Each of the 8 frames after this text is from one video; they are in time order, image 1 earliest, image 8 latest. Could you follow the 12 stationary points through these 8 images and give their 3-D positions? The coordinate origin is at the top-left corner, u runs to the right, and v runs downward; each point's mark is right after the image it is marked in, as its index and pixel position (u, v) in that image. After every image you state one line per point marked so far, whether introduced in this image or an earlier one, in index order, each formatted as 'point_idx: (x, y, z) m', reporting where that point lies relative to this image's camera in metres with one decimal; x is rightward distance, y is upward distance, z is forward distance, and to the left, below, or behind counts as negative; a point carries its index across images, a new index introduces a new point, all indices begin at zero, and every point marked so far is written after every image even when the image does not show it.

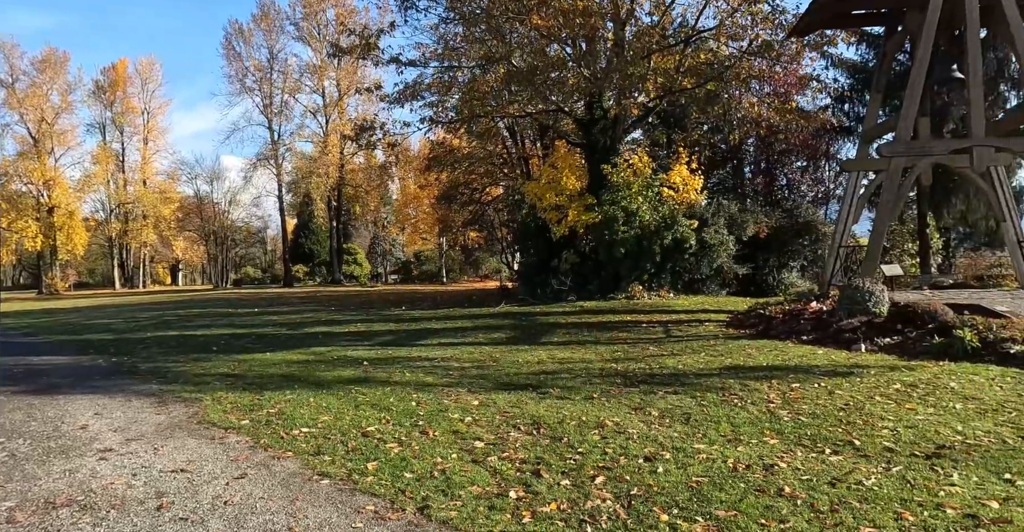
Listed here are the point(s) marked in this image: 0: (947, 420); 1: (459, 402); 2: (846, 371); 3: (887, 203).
0: (+4.0, -1.4, +6.8) m
1: (-0.6, -1.6, +9.1) m
2: (+4.2, -1.3, +9.3) m
3: (+7.0, +1.2, +14.1) m
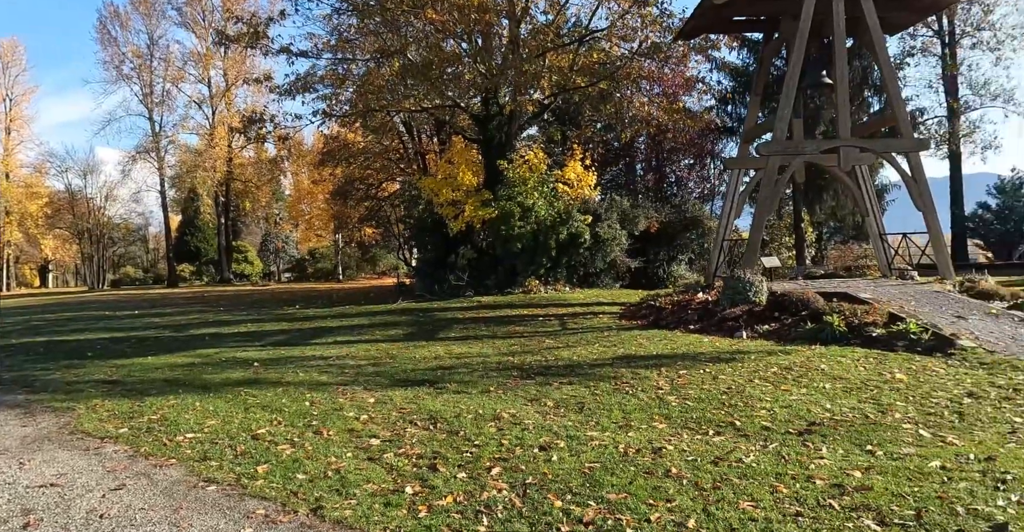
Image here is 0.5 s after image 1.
0: (+3.0, -1.3, +7.3) m
1: (-1.9, -1.6, +8.9) m
2: (+2.9, -1.2, +9.8) m
3: (+5.0, +1.3, +14.9) m
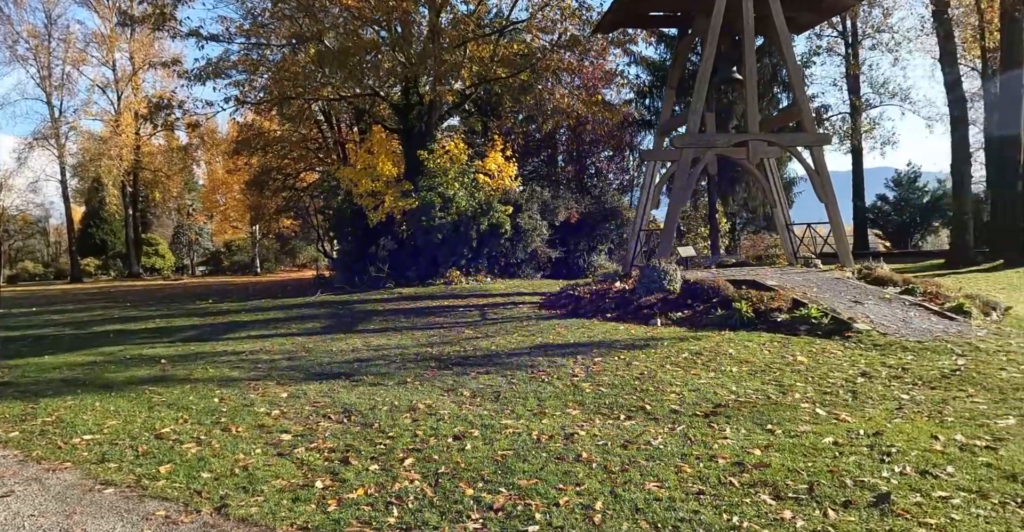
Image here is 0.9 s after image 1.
0: (+2.1, -1.2, +7.6) m
1: (-2.8, -1.5, +8.7) m
2: (+1.8, -1.1, +10.1) m
3: (+3.4, +1.6, +15.3) m
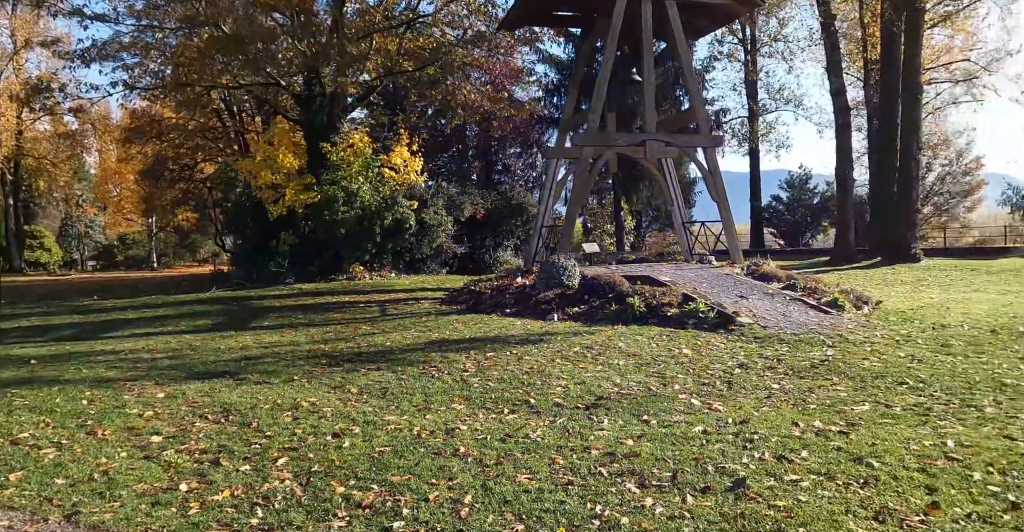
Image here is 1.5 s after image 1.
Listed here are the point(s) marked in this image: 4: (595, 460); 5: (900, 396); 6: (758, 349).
0: (+1.0, -1.1, +7.7) m
1: (-4.1, -1.4, +8.2) m
2: (+0.4, -1.0, +10.1) m
3: (+1.4, +1.6, +15.6) m
4: (+0.6, -1.3, +5.0) m
5: (+3.3, -1.1, +6.4) m
6: (+2.9, -1.0, +8.9) m
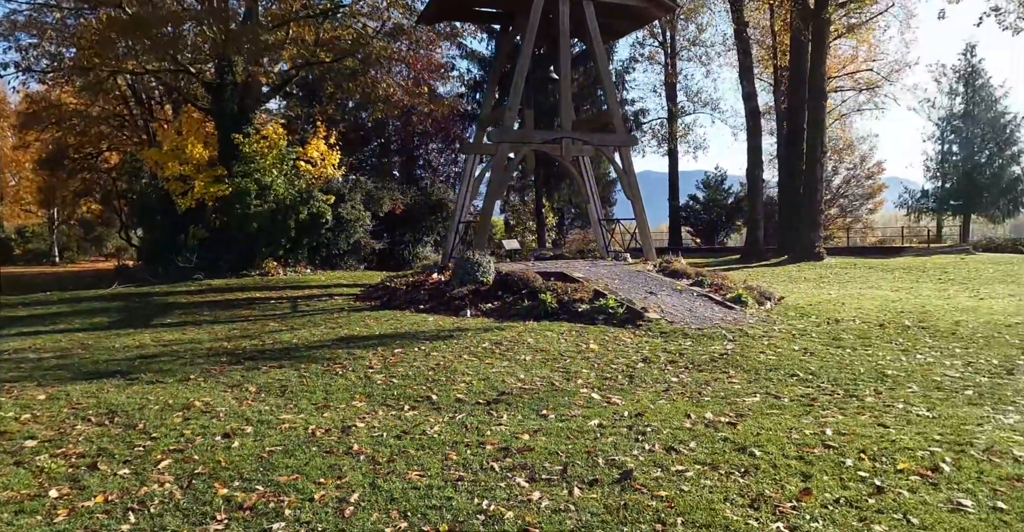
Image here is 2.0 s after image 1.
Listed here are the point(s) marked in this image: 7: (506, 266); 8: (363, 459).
0: (0.0, -1.1, +7.7) m
1: (-5.1, -1.3, +7.7) m
2: (-0.8, -0.9, +10.1) m
3: (-0.4, +1.7, +15.5) m
4: (-0.2, -1.3, +5.0) m
5: (+2.4, -1.1, +6.6) m
6: (+1.8, -0.9, +9.1) m
7: (-0.1, 0.0, +14.6) m
8: (-1.0, -1.3, +5.1) m
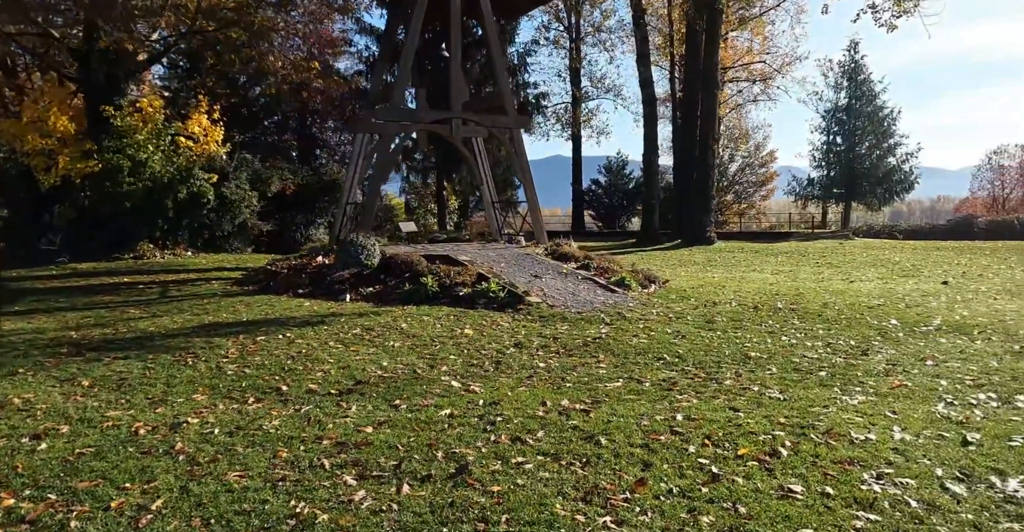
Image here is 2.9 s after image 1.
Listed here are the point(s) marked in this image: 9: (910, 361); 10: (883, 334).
0: (-1.3, -0.9, +7.3) m
1: (-6.4, -1.2, +6.8) m
2: (-2.4, -0.7, +9.6) m
3: (-2.6, +2.1, +15.0) m
4: (-1.2, -1.1, +4.6) m
5: (+1.2, -0.9, +6.5) m
6: (+0.3, -0.7, +8.9) m
7: (-2.2, +0.3, +14.1) m
8: (-2.0, -1.2, +4.6) m
9: (+3.5, -0.8, +6.6) m
10: (+4.0, -0.7, +8.0) m
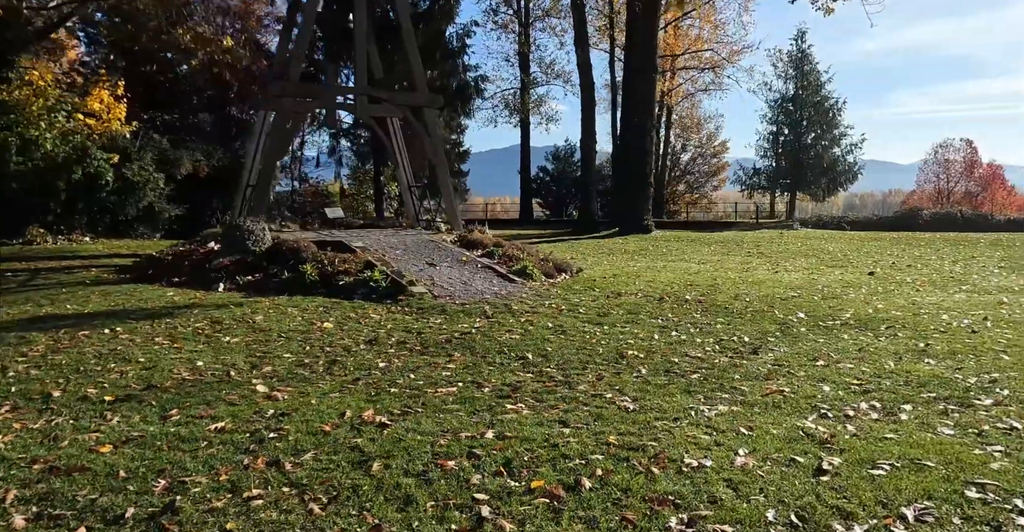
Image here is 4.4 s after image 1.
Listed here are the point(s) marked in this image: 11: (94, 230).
0: (-2.6, -0.8, +6.3) m
1: (-7.7, -1.0, +5.5) m
2: (-3.8, -0.5, +8.5) m
3: (-4.3, +2.3, +13.8) m
4: (-2.4, -1.0, +3.6) m
5: (-0.1, -0.8, +5.6) m
6: (-1.1, -0.6, +7.9) m
7: (-3.9, +0.5, +13.0) m
8: (-3.2, -1.1, +3.5) m
9: (+2.2, -0.7, +5.8) m
10: (+2.6, -0.6, +7.2) m
11: (-10.5, +0.9, +18.9) m
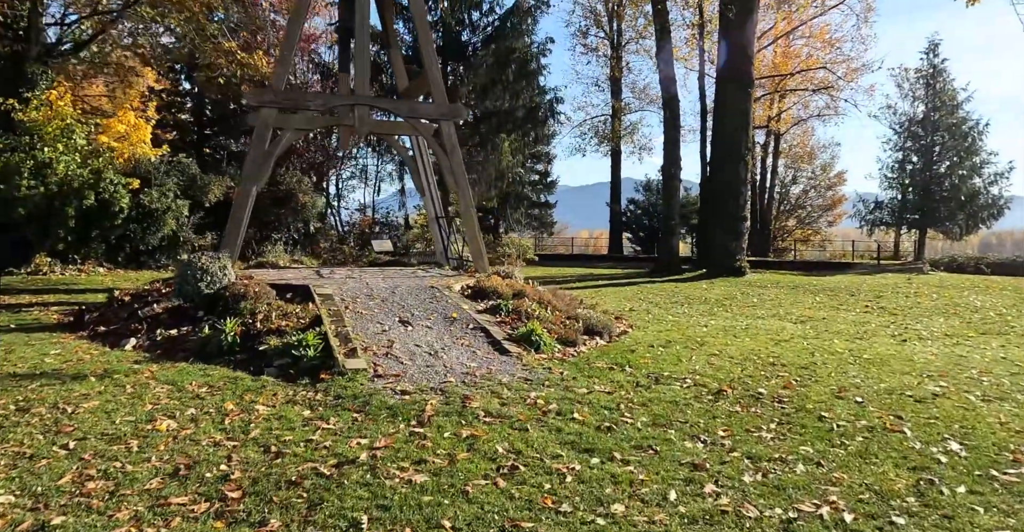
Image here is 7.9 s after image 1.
0: (-3.2, -1.1, +3.7) m
1: (-8.3, -1.2, +3.6) m
2: (-4.1, -1.0, +6.0) m
3: (-3.7, +1.6, +11.5) m
4: (-3.3, -1.3, +1.0) m
5: (-0.8, -1.2, +2.6) m
6: (-1.4, -1.1, +5.1) m
7: (-3.5, -0.1, +10.5) m
8: (-4.2, -1.3, +1.0) m
9: (+1.5, -1.2, +2.5) m
10: (+2.1, -1.1, +3.9) m
11: (-9.2, +0.1, +17.4) m
